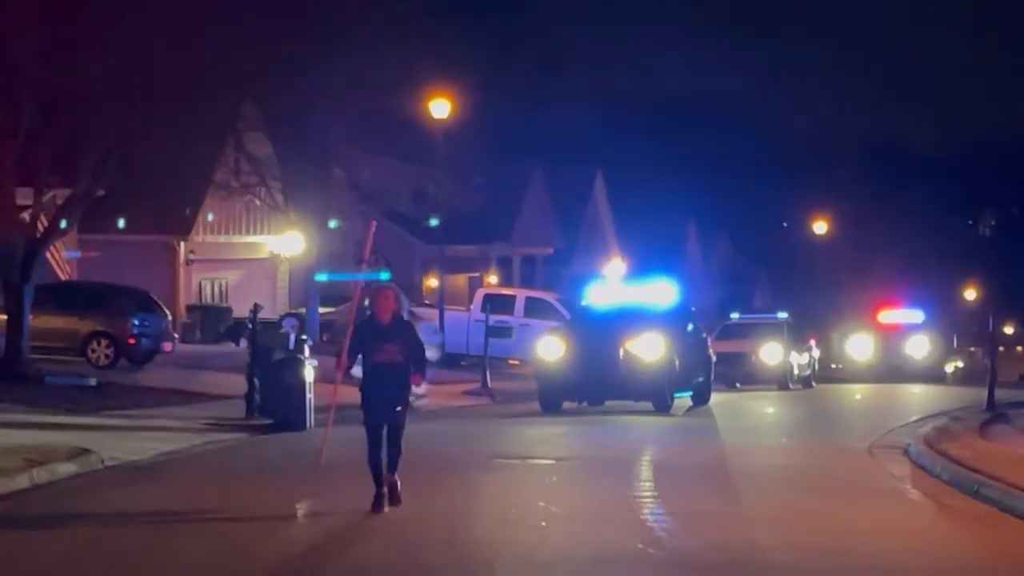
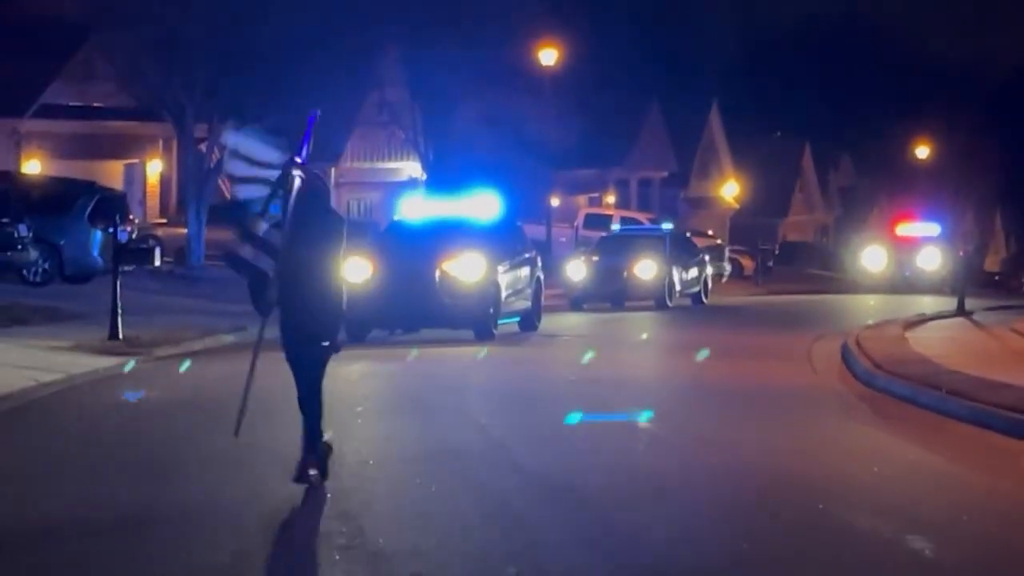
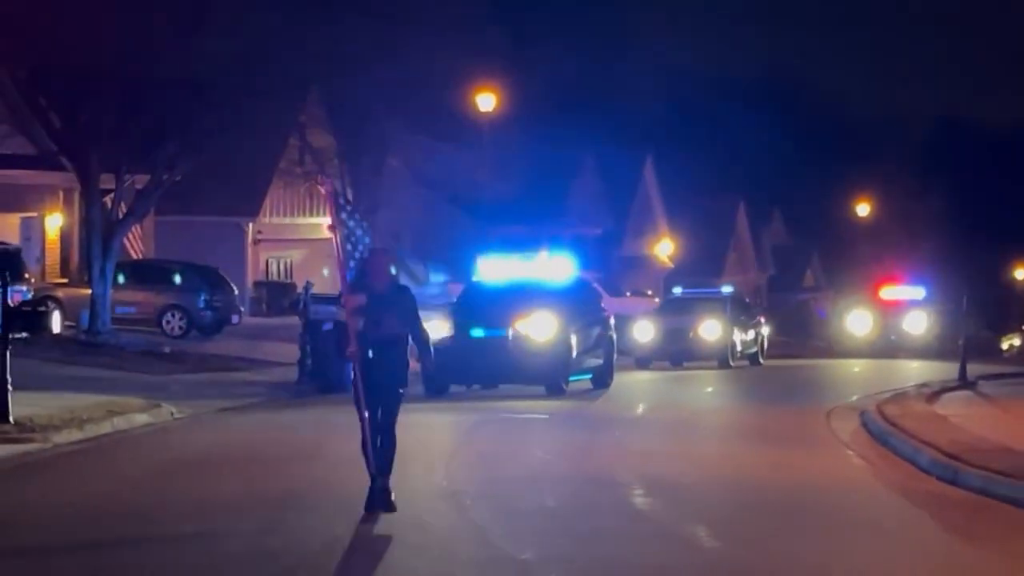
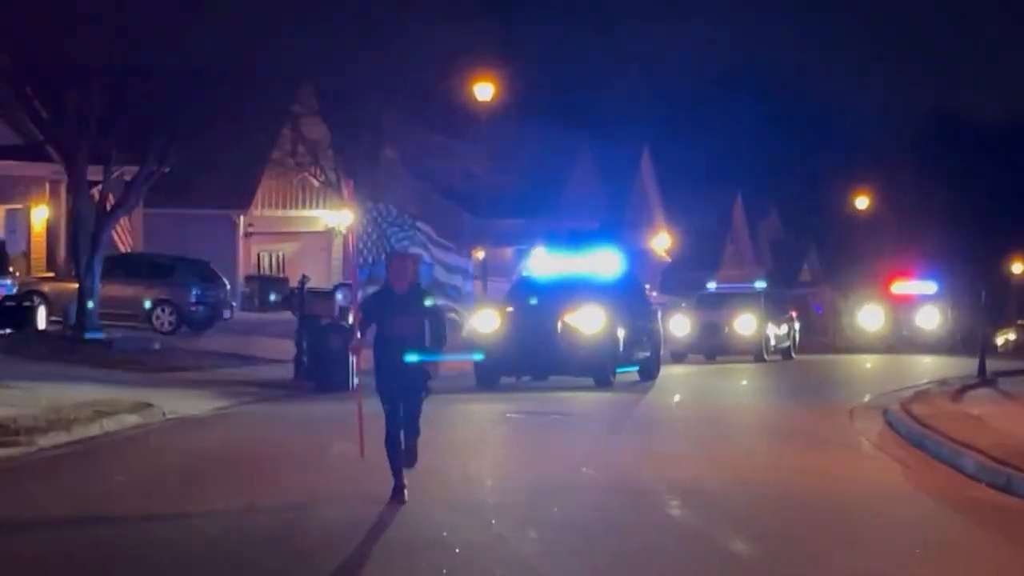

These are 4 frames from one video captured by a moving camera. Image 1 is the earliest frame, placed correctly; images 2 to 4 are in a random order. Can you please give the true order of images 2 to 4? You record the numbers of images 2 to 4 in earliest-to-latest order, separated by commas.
4, 3, 2
